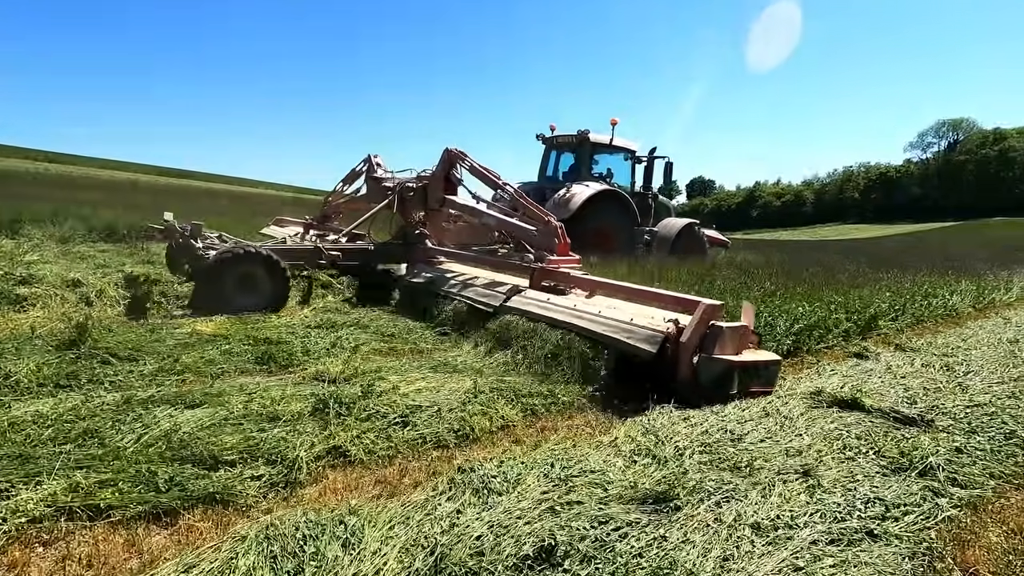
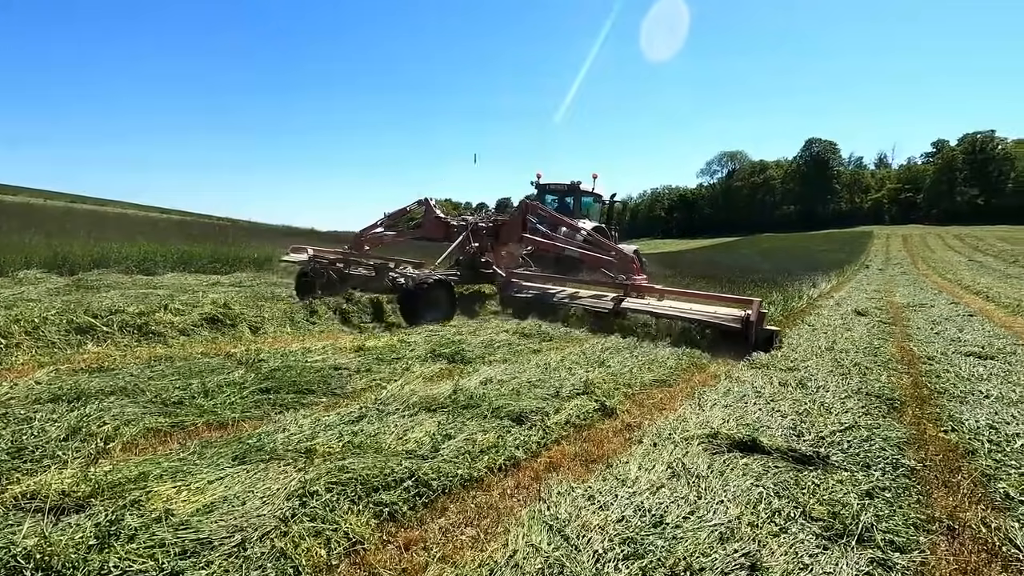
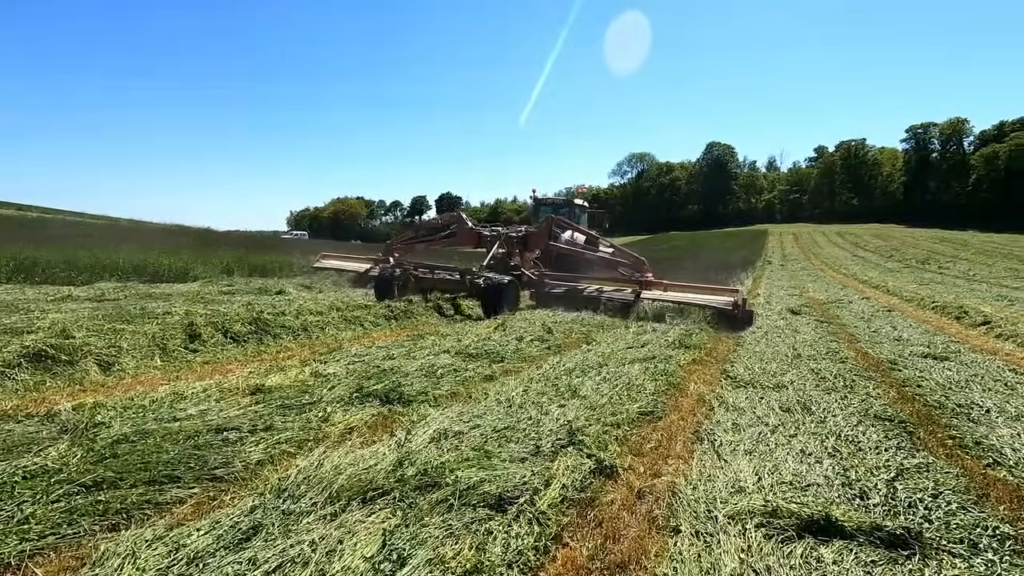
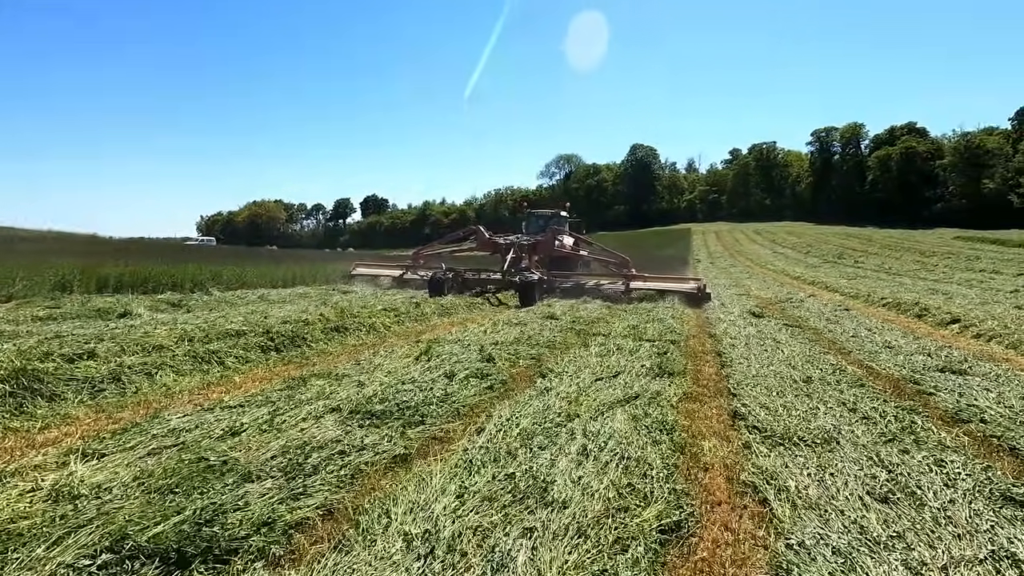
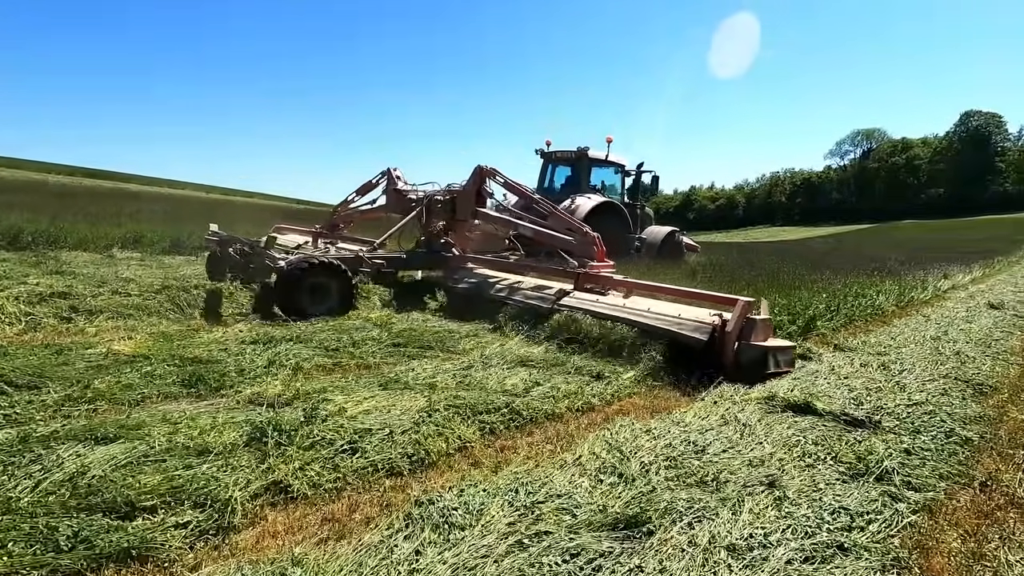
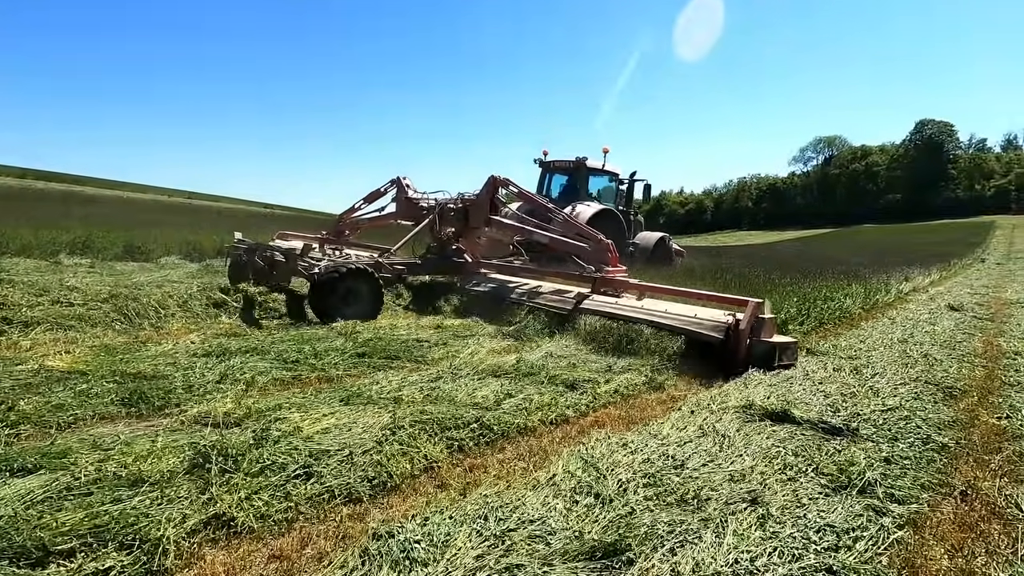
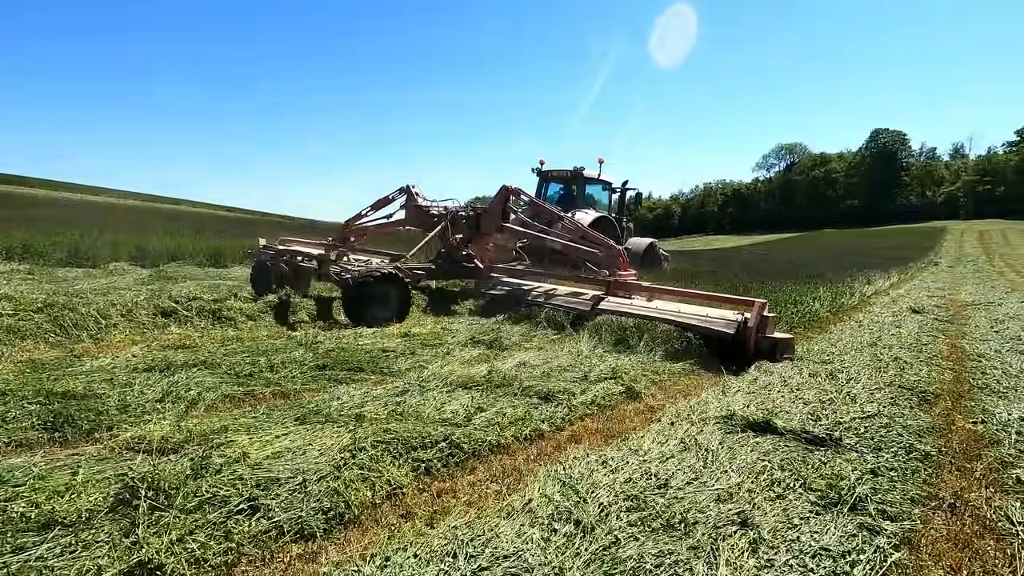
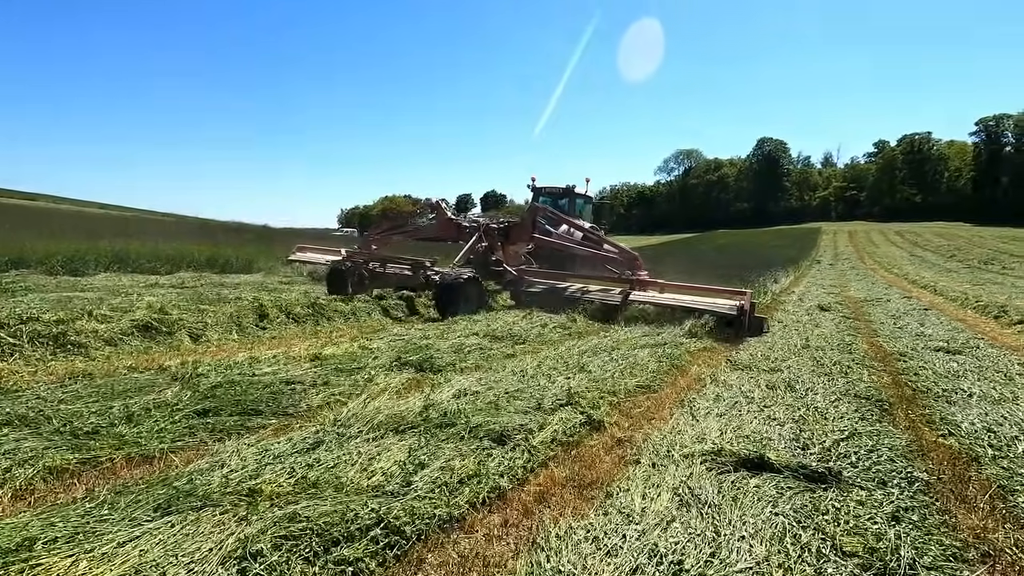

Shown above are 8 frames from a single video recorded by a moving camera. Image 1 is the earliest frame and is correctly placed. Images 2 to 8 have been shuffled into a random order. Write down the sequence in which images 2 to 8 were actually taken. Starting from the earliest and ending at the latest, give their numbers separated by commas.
5, 6, 7, 2, 8, 3, 4
